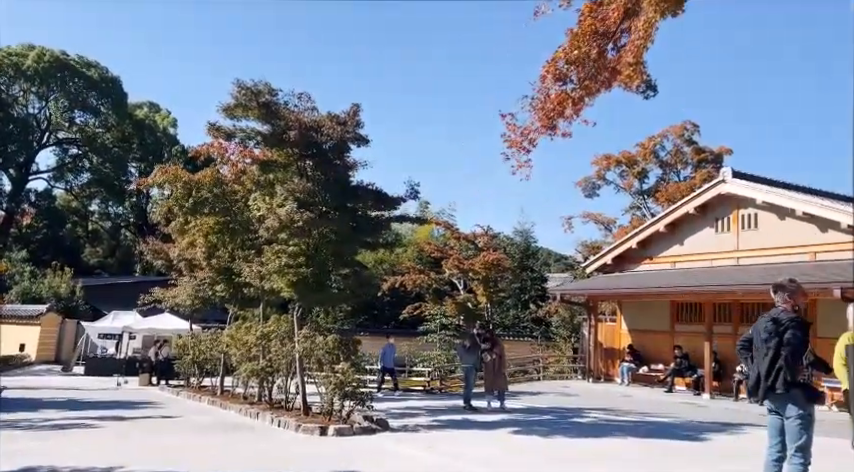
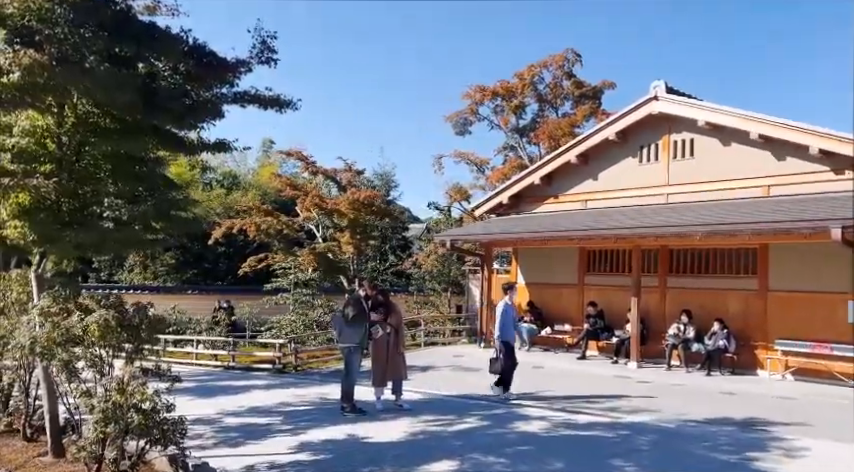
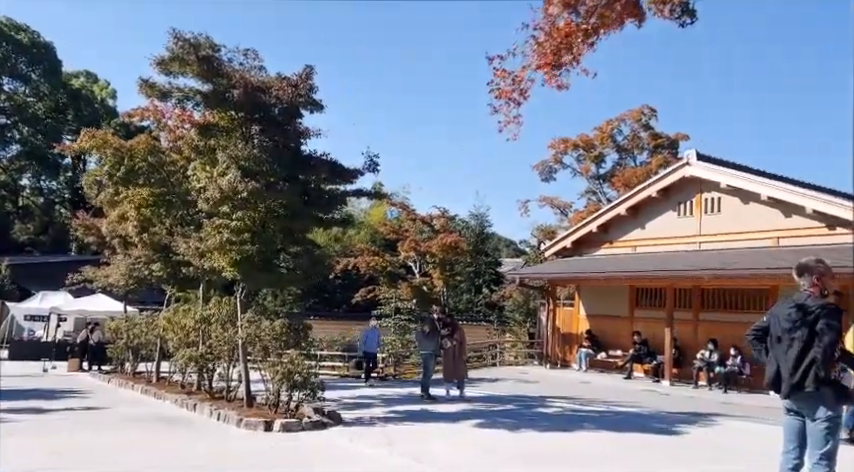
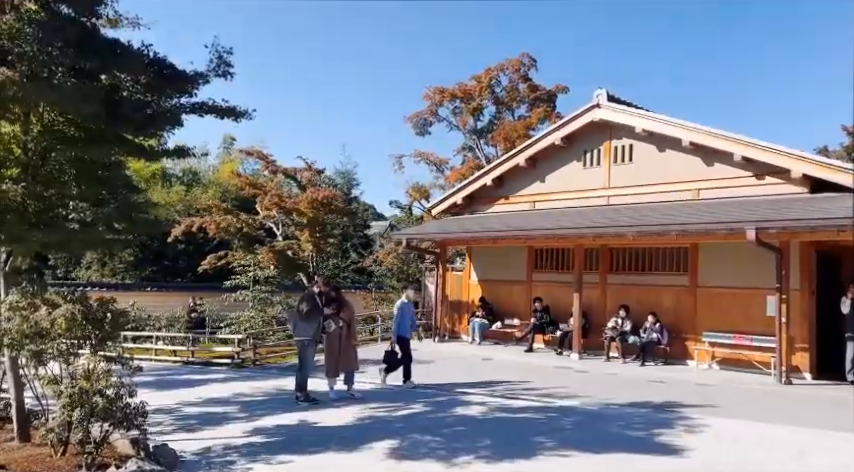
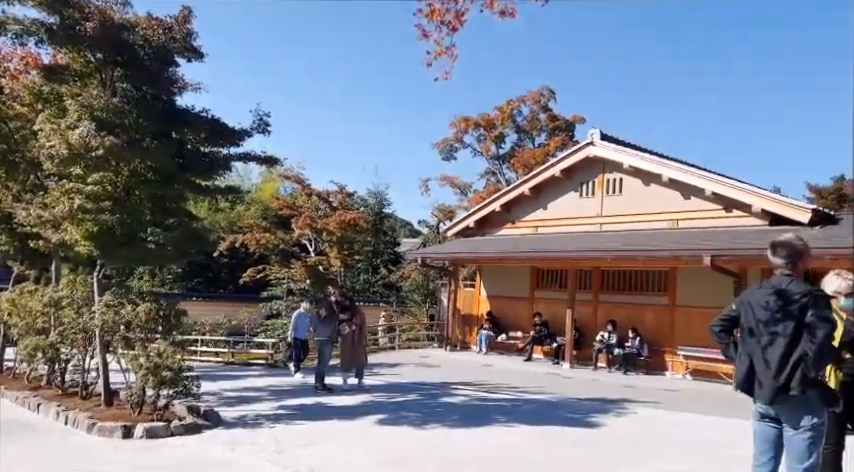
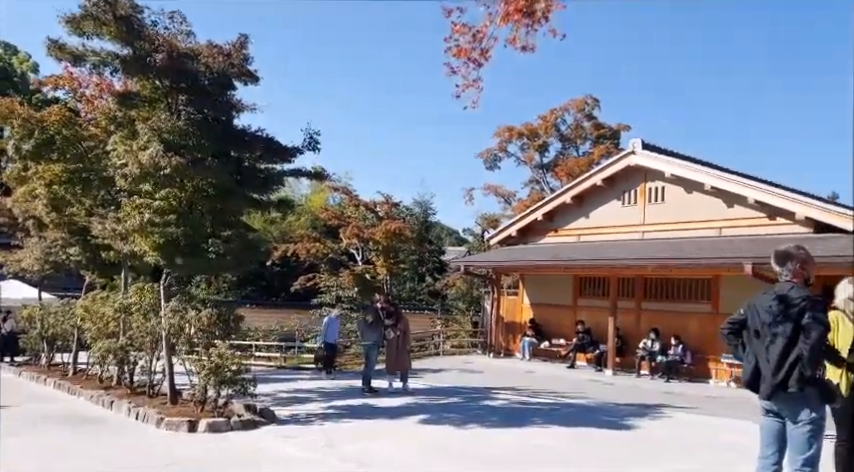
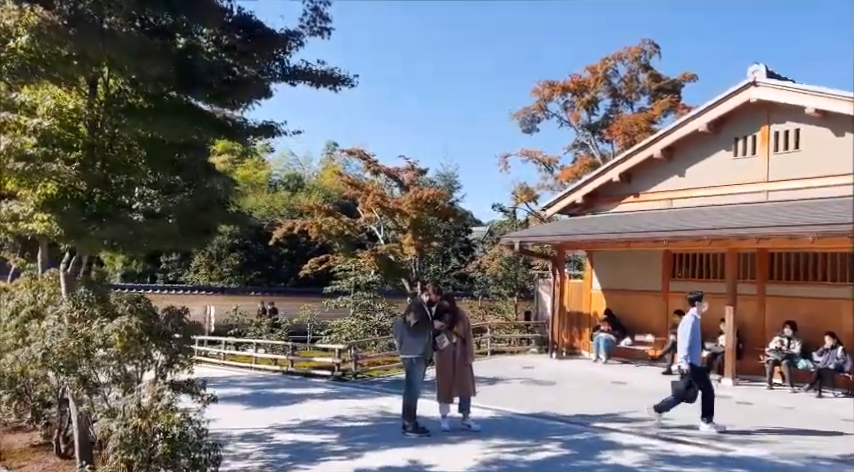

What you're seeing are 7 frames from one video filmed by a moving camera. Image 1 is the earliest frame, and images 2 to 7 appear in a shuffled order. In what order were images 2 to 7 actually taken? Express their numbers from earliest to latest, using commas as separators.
3, 6, 5, 4, 2, 7
